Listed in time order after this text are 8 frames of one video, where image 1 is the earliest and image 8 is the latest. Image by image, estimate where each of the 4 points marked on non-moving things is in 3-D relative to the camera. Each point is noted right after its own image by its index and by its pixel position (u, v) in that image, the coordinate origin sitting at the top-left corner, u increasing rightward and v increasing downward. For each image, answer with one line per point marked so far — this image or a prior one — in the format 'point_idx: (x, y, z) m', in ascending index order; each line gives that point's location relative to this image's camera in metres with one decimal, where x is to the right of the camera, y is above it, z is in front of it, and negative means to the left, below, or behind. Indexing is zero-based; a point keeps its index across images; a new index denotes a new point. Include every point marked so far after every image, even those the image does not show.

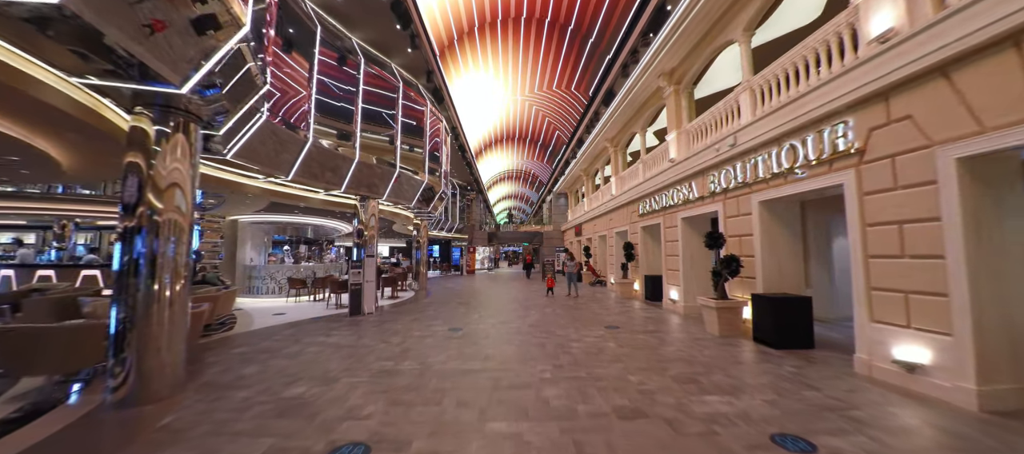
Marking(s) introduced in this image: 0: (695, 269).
0: (+4.1, -1.0, +7.1) m
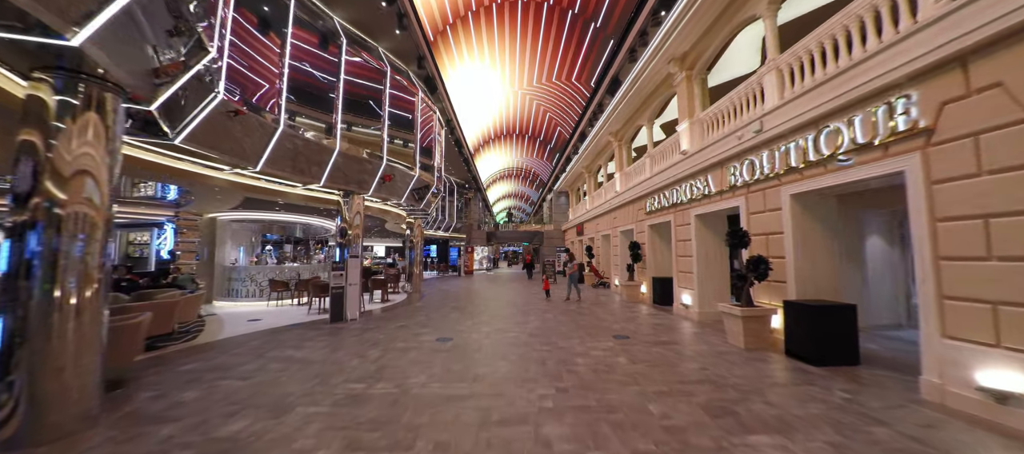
0: (+4.1, -0.9, +6.5) m
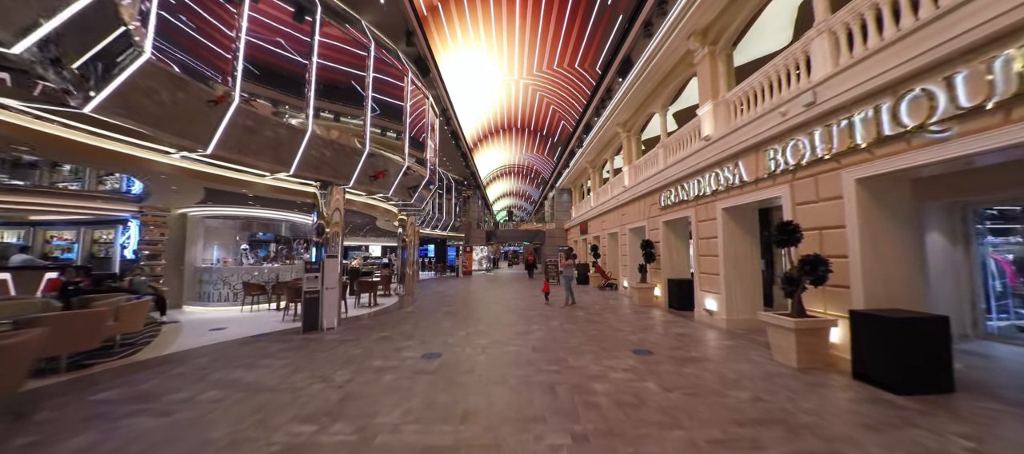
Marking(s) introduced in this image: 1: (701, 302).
0: (+4.1, -0.8, +5.6) m
1: (+3.8, -1.5, +6.3) m
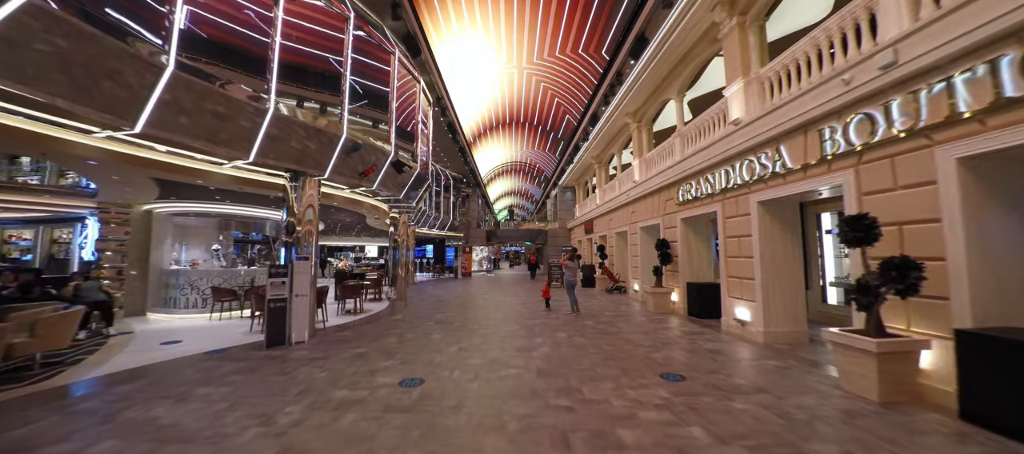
0: (+4.1, -0.8, +4.8) m
1: (+3.8, -1.4, +5.5) m
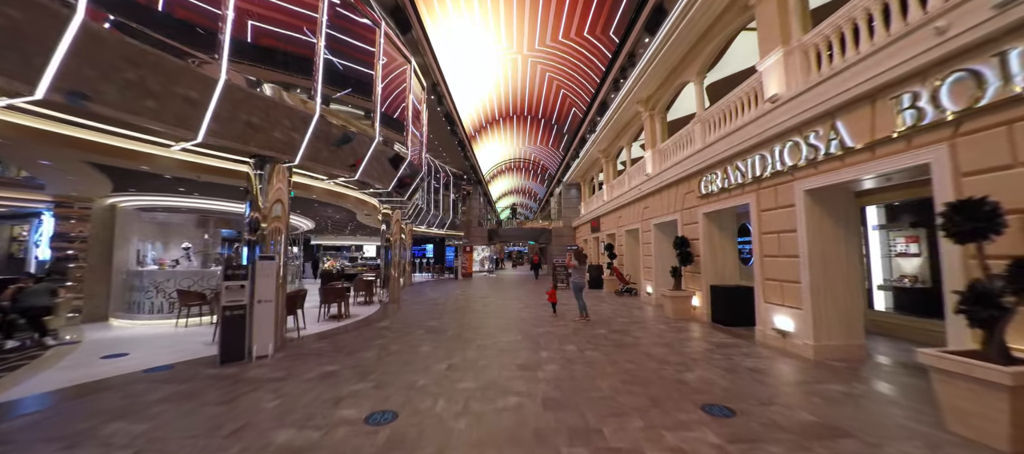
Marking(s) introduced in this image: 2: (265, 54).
0: (+4.1, -0.7, +4.0) m
1: (+3.8, -1.4, +4.7) m
2: (-3.9, +2.8, +5.0) m
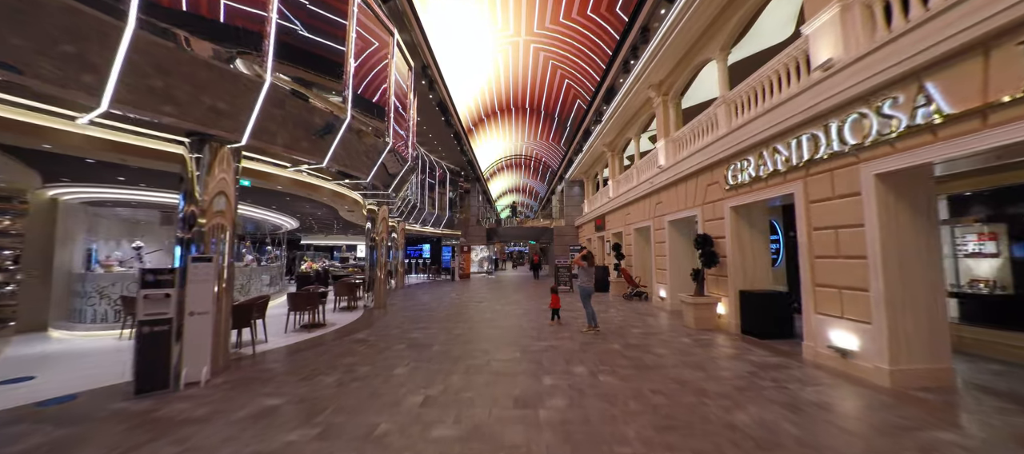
0: (+4.0, -0.6, +3.2) m
1: (+3.8, -1.3, +3.9) m
2: (-3.9, +2.9, +4.2) m
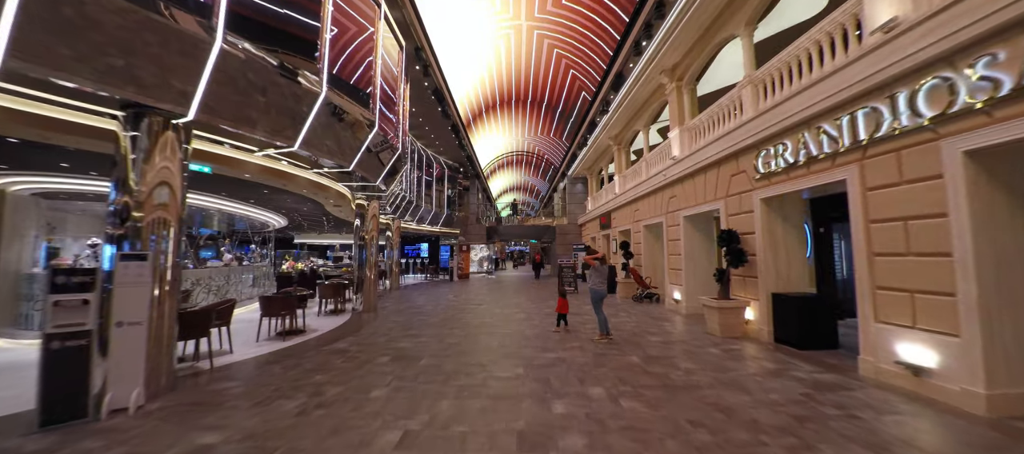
0: (+4.0, -0.5, +2.6) m
1: (+3.8, -1.2, +3.3) m
2: (-3.9, +3.0, +3.6) m
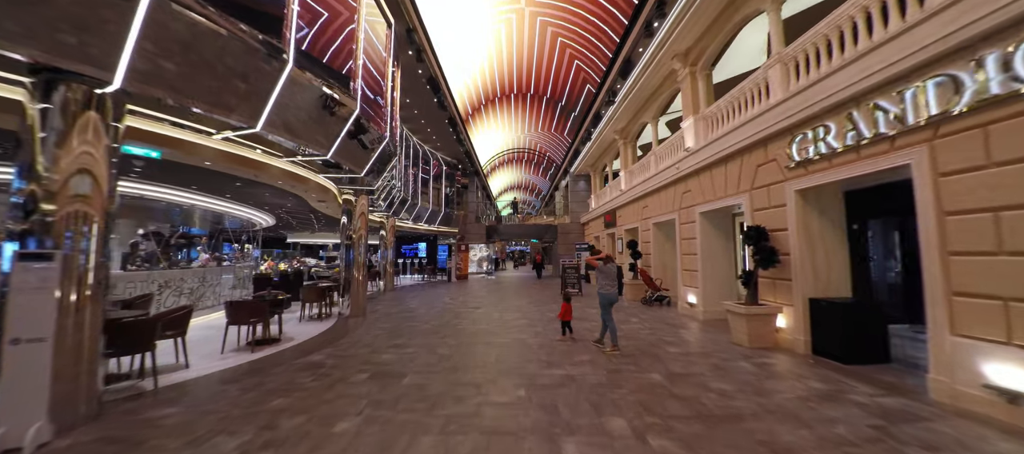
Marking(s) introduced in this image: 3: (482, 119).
0: (+4.0, -0.5, +2.0) m
1: (+3.8, -1.2, +2.7) m
2: (-3.9, +3.0, +3.0) m
3: (-1.5, +5.2, +15.4) m
